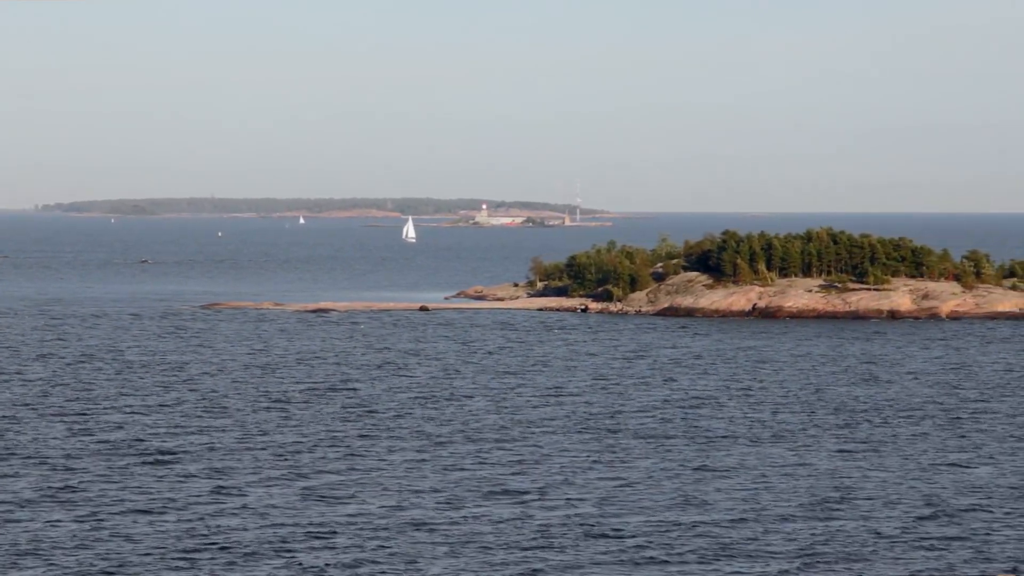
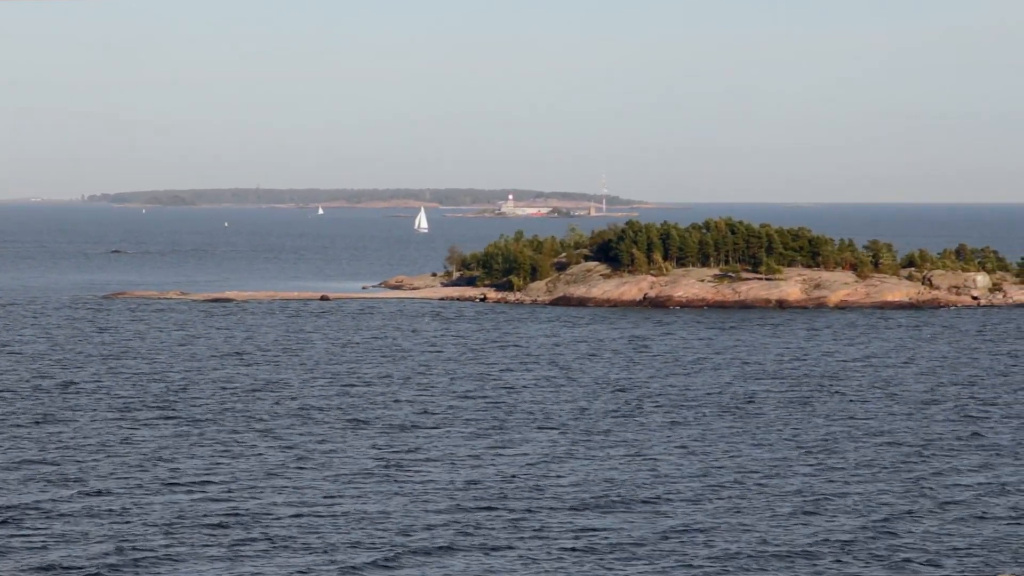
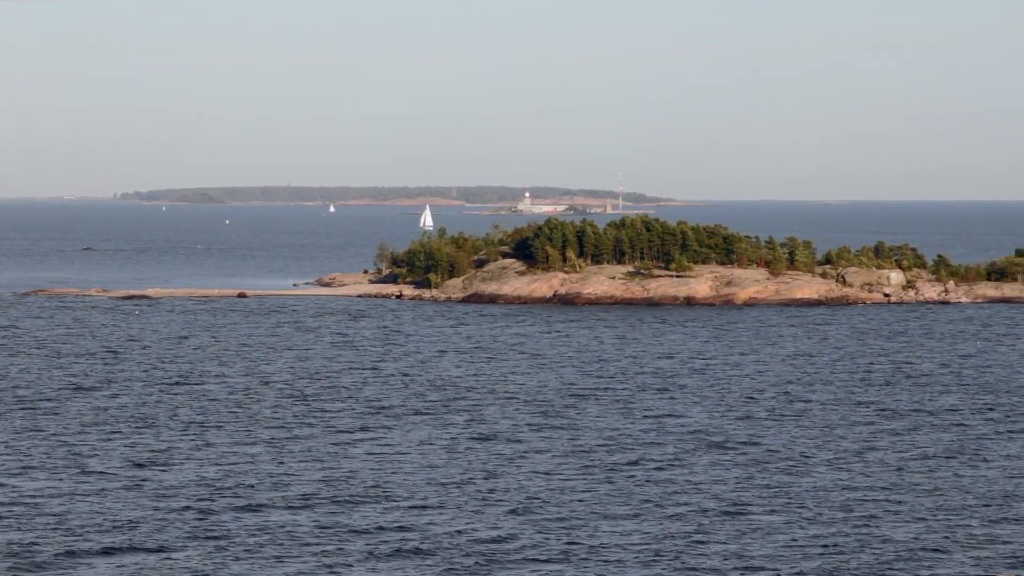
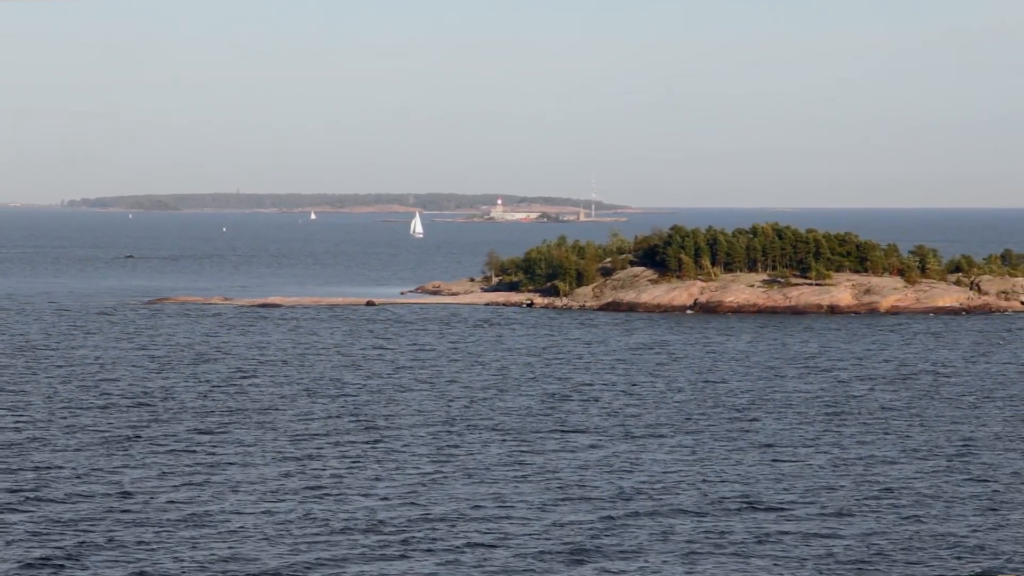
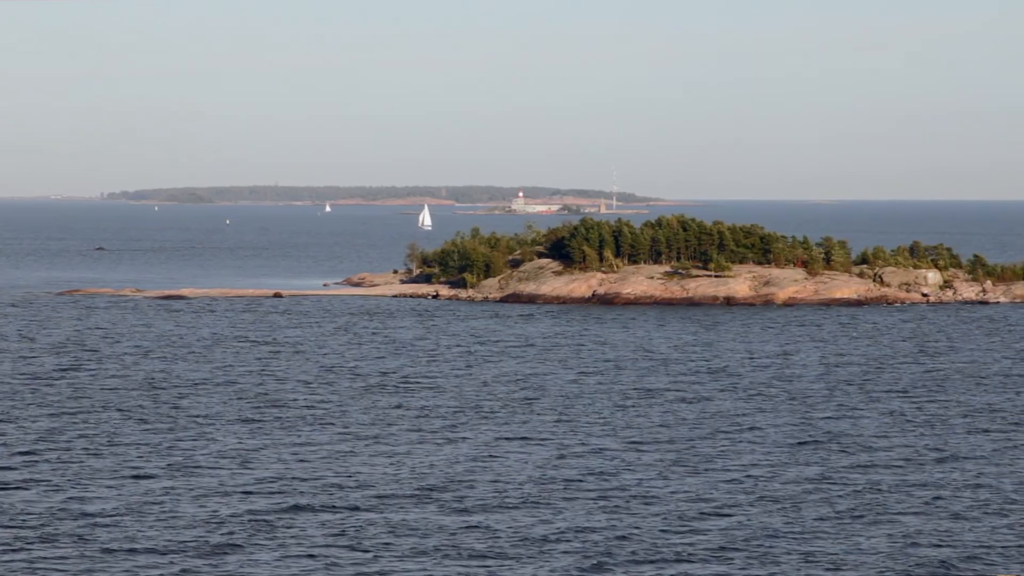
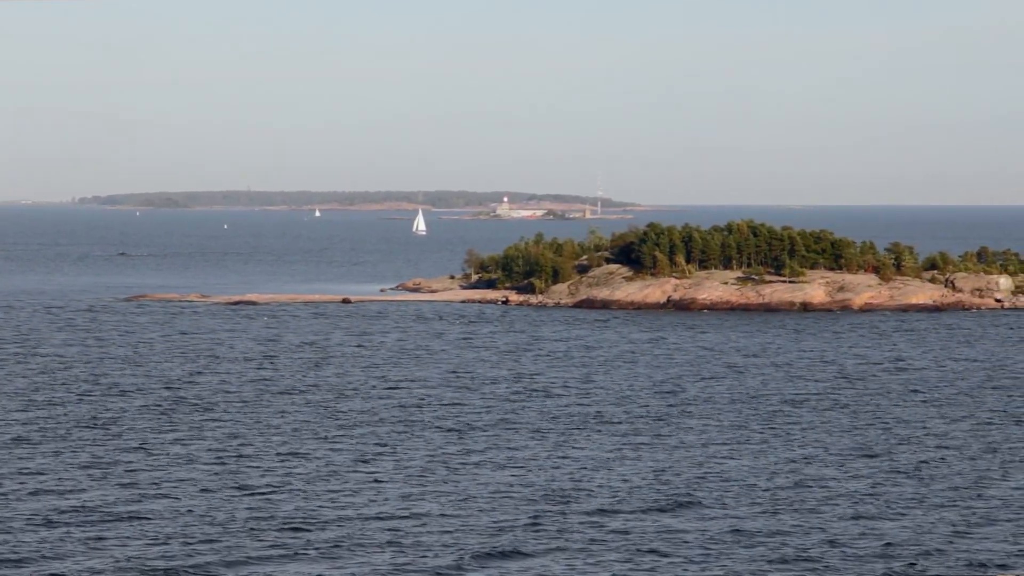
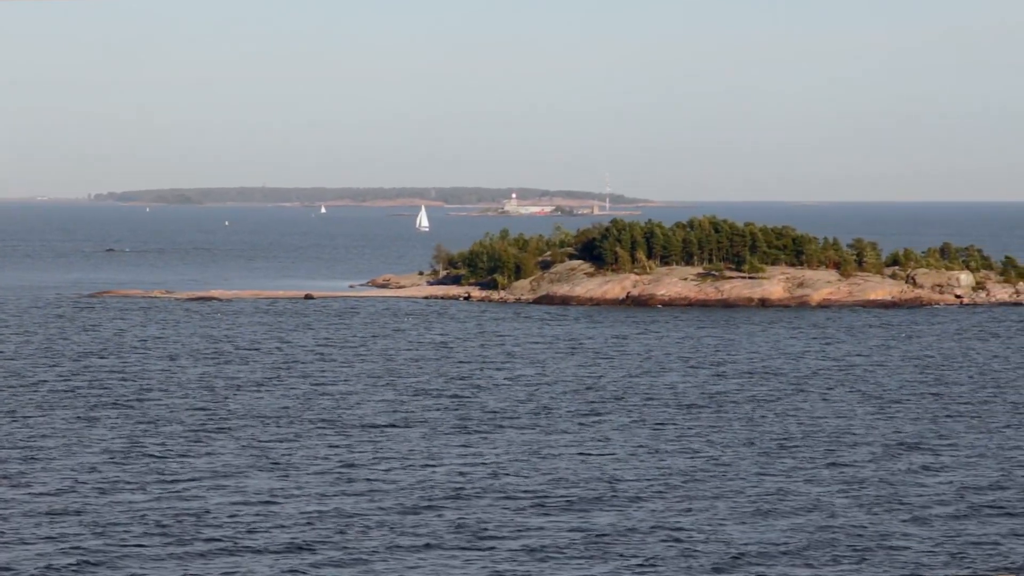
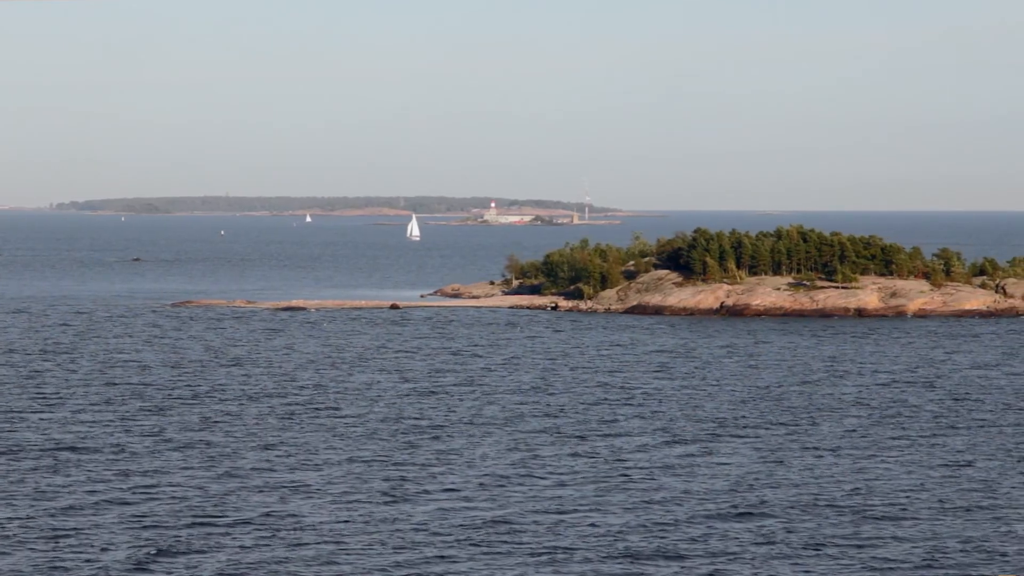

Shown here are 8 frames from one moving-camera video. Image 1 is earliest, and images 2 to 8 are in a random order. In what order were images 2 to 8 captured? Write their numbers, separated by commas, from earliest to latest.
8, 4, 6, 2, 7, 5, 3
